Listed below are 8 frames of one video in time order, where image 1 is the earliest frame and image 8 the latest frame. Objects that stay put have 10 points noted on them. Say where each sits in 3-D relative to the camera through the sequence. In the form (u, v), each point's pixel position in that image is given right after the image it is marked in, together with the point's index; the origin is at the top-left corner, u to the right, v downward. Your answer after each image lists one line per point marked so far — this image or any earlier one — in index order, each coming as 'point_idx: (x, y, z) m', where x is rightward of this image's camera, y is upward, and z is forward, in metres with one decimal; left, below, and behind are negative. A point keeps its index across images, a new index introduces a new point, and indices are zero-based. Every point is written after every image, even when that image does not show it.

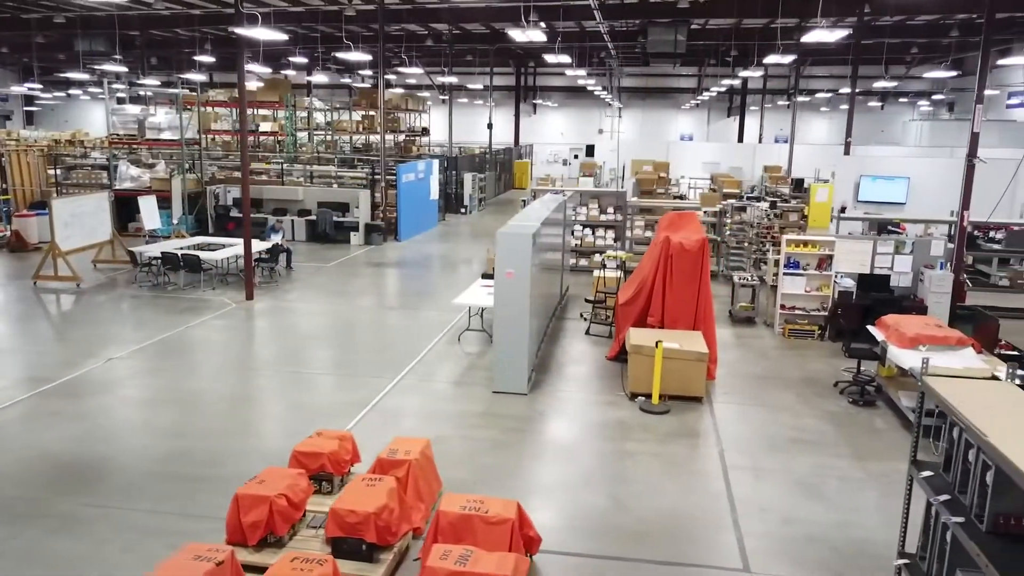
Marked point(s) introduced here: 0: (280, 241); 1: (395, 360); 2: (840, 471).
0: (-3.7, +0.7, +12.6) m
1: (-1.3, -0.8, +8.5) m
2: (+2.2, -1.3, +5.6) m
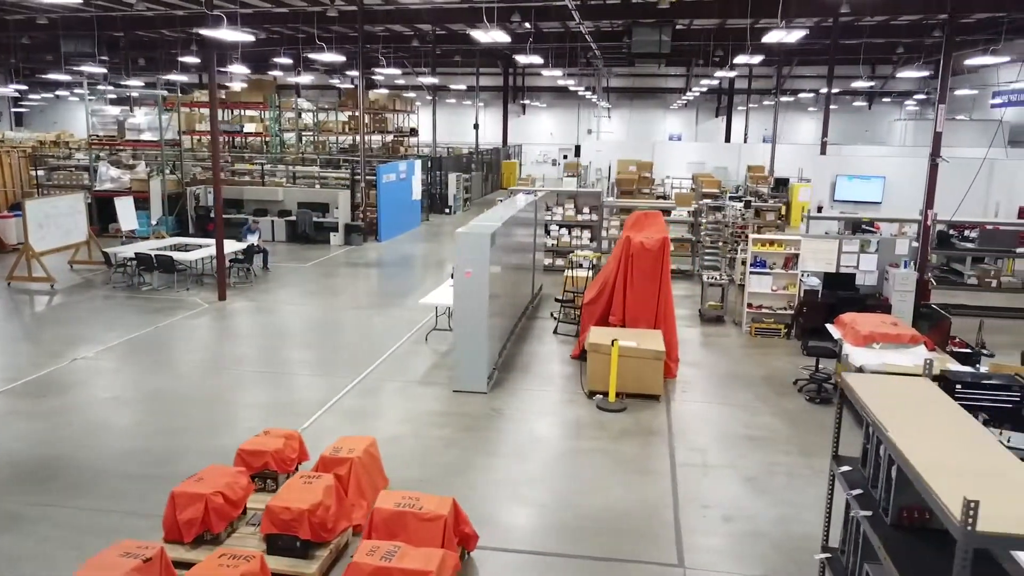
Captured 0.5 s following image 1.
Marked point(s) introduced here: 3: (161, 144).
0: (-4.1, +0.7, +12.7) m
1: (-1.6, -0.8, +8.6) m
2: (+1.9, -1.3, +5.6) m
3: (-6.4, +2.6, +14.5) m
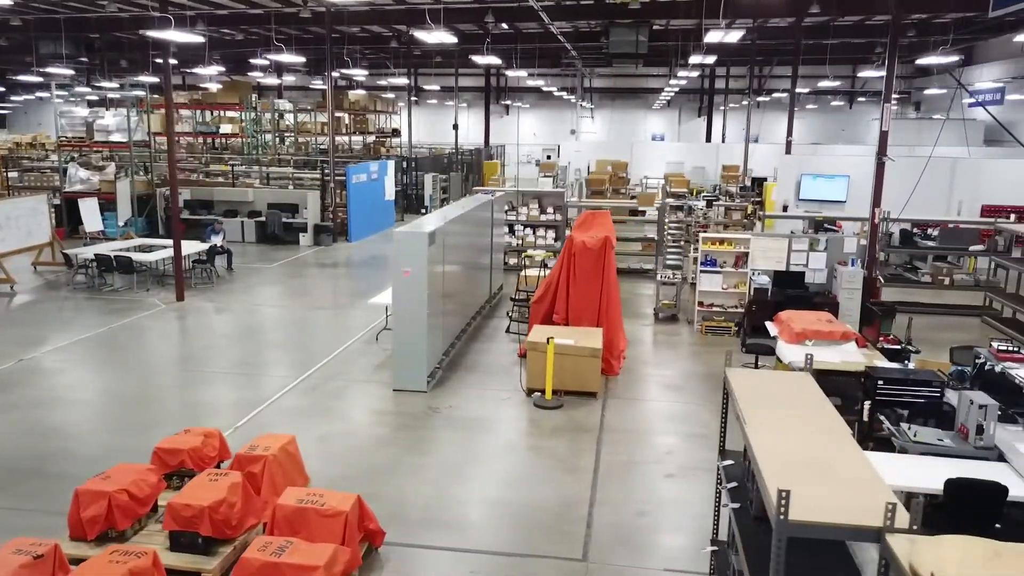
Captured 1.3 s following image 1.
0: (-4.6, +0.7, +12.7) m
1: (-2.2, -0.8, +8.6) m
2: (+1.4, -1.2, +5.7) m
3: (-6.9, +2.6, +14.5) m
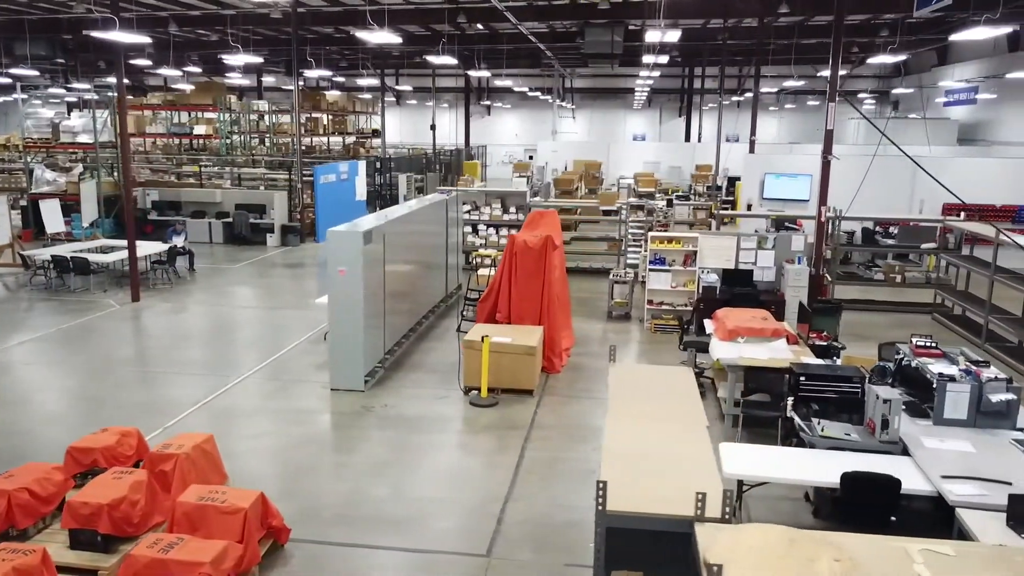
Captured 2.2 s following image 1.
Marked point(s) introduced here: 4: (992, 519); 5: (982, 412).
0: (-5.2, +0.7, +12.7) m
1: (-2.7, -0.8, +8.6) m
2: (+0.9, -1.2, +5.7) m
3: (-7.5, +2.6, +14.5) m
4: (+2.2, -1.1, +3.7) m
5: (+2.8, -0.7, +4.8) m
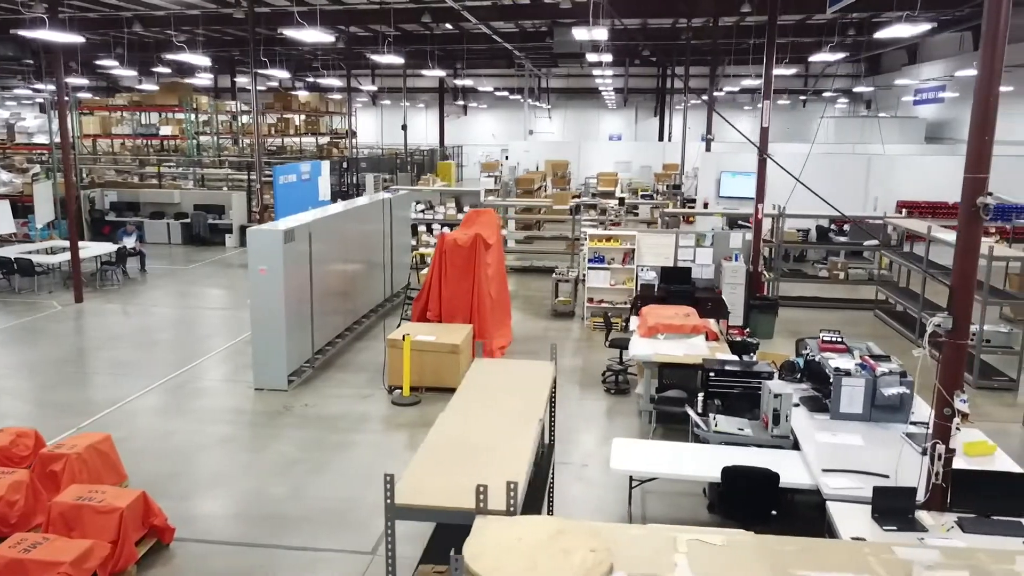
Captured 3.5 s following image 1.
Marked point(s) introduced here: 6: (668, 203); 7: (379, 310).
0: (-5.9, +0.7, +12.6) m
1: (-3.4, -0.8, +8.6) m
2: (+0.2, -1.2, +5.7) m
3: (-8.3, +2.5, +14.4) m
4: (+1.6, -1.0, +3.7) m
5: (+2.2, -0.7, +4.8) m
6: (+2.8, +1.6, +14.7) m
7: (-1.6, -0.3, +9.9) m
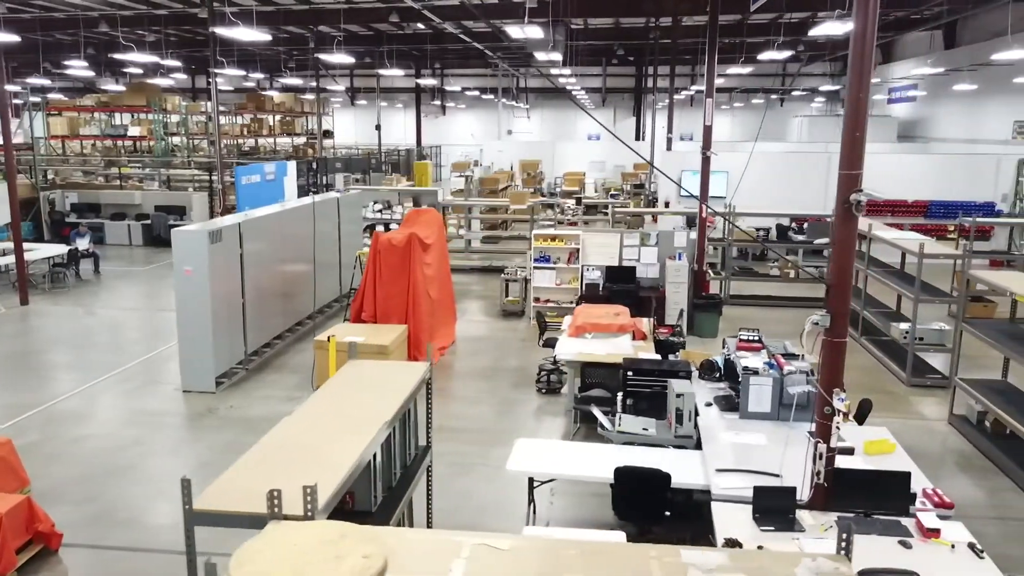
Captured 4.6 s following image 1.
0: (-6.6, +0.7, +12.5) m
1: (-4.0, -0.8, +8.5) m
2: (-0.4, -1.2, +5.7) m
3: (-9.0, +2.5, +14.3) m
4: (+1.1, -1.0, +3.7) m
5: (+1.6, -0.7, +4.8) m
6: (+2.2, +1.6, +14.7) m
7: (-2.2, -0.3, +9.8) m
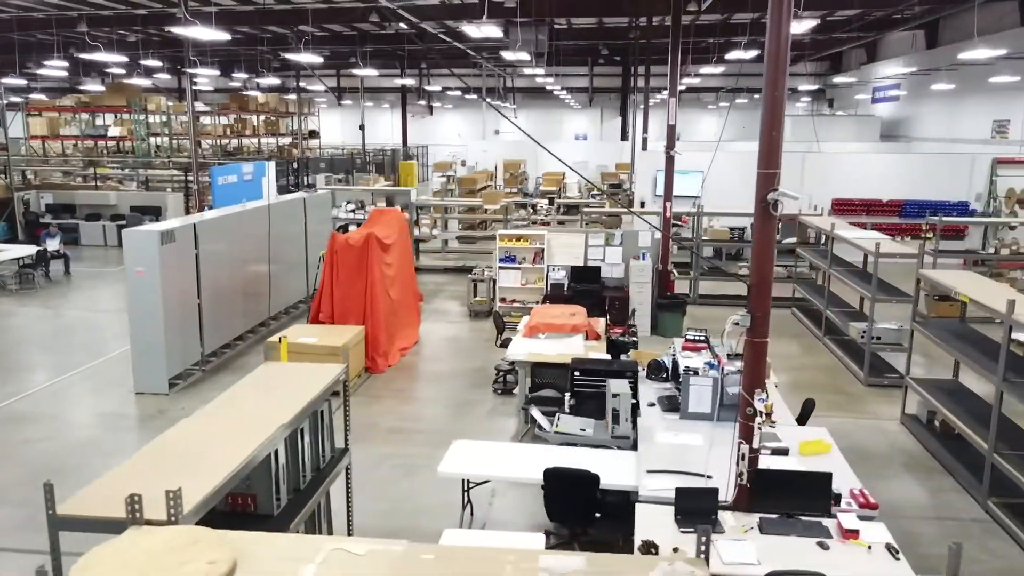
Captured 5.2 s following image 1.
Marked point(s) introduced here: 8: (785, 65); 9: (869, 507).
0: (-7.0, +0.6, +12.4) m
1: (-4.4, -0.8, +8.4) m
2: (-0.7, -1.2, +5.6) m
3: (-9.4, +2.5, +14.2) m
4: (+0.7, -1.0, +3.7) m
5: (+1.3, -0.7, +4.8) m
6: (+1.7, +1.6, +14.7) m
7: (-2.6, -0.3, +9.8) m
8: (+1.2, +0.9, +3.4) m
9: (+1.7, -1.0, +3.7) m
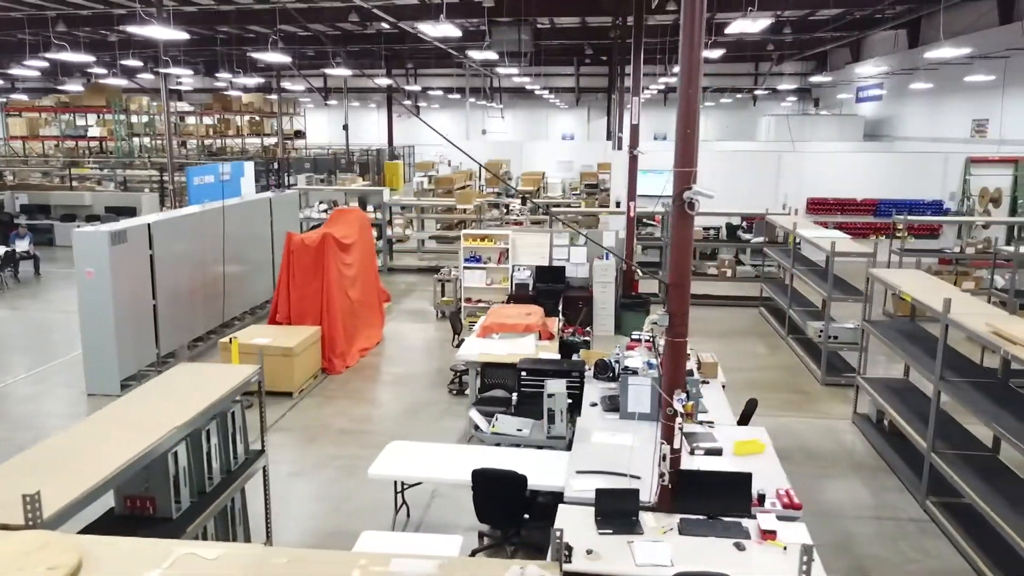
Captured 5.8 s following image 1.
0: (-7.4, +0.6, +12.3) m
1: (-4.8, -0.8, +8.4) m
2: (-1.1, -1.2, +5.6) m
3: (-9.8, +2.4, +14.1) m
4: (+0.3, -1.0, +3.7) m
5: (+0.9, -0.7, +4.8) m
6: (+1.3, +1.6, +14.7) m
7: (-3.0, -0.3, +9.7) m
8: (+0.8, +1.0, +3.4) m
9: (+1.3, -1.0, +3.7) m
